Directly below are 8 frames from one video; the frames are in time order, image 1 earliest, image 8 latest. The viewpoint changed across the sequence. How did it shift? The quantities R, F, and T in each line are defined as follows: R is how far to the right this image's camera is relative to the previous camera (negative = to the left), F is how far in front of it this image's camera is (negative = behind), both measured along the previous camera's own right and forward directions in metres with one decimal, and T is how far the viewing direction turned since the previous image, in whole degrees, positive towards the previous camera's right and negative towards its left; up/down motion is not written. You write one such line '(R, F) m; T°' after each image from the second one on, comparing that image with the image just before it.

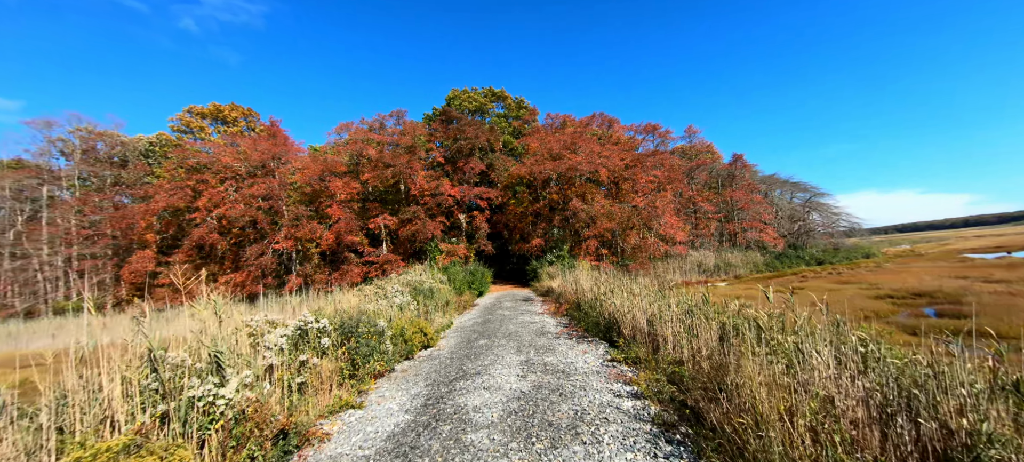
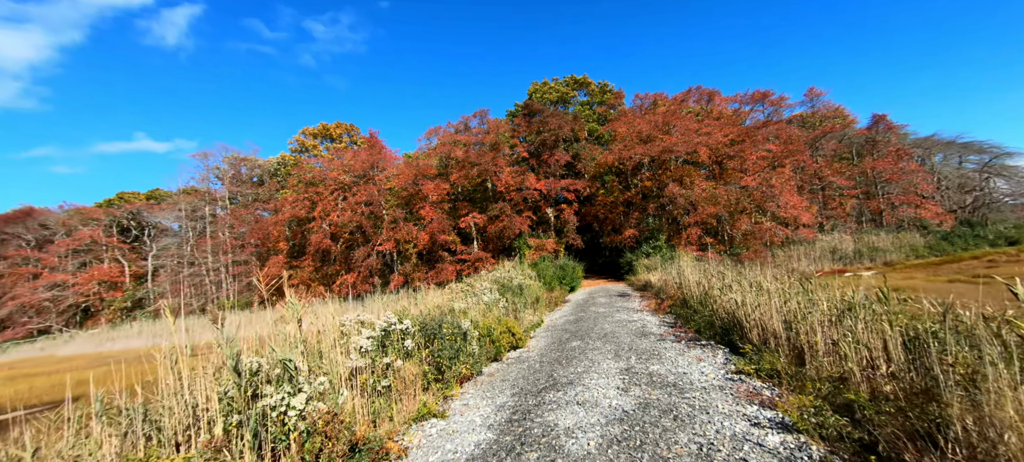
(0.0, +0.5) m; -12°
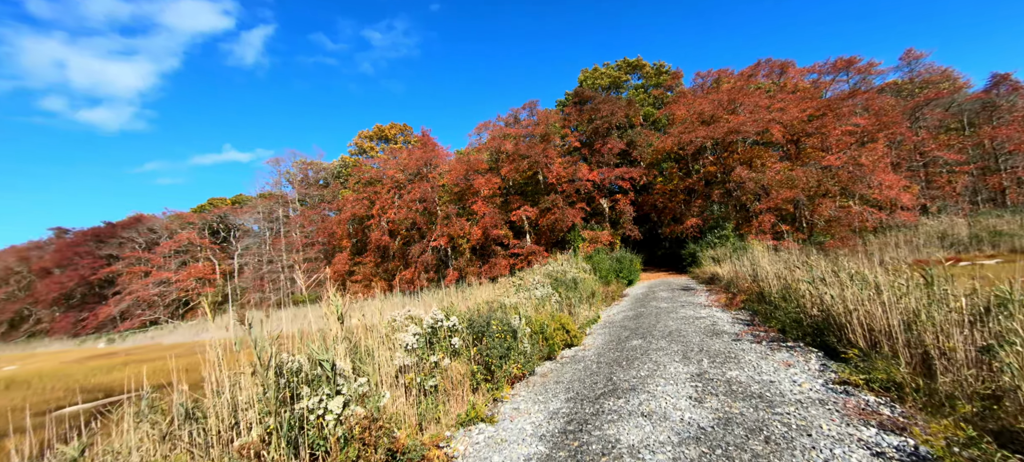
(0.0, +0.3) m; -7°
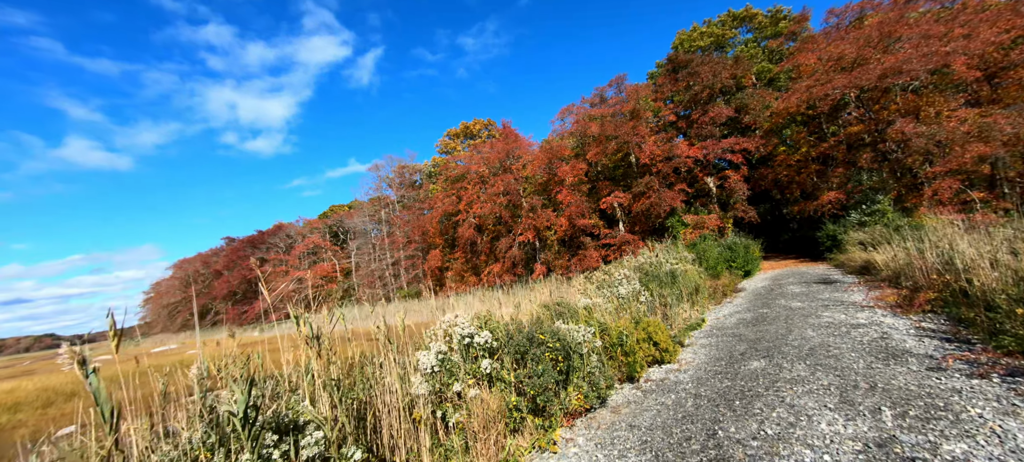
(+0.3, +1.0) m; -14°
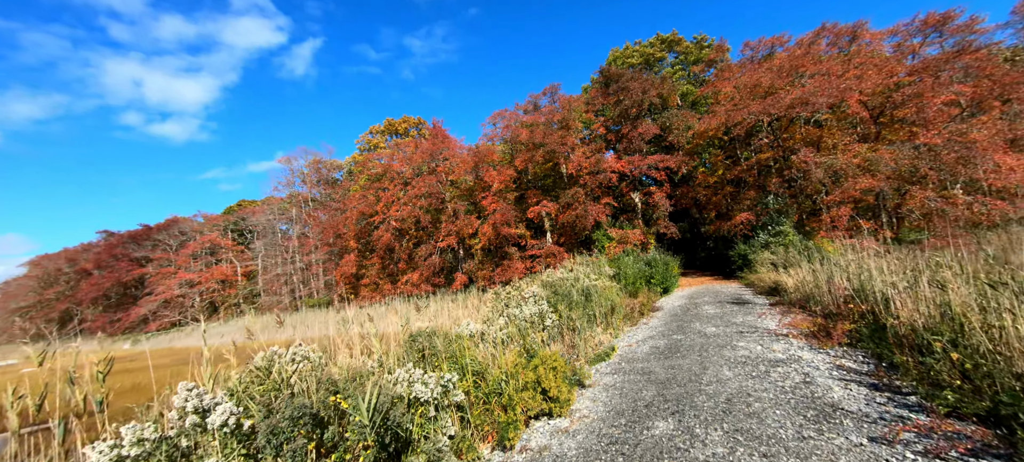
(+0.6, +0.9) m; +9°
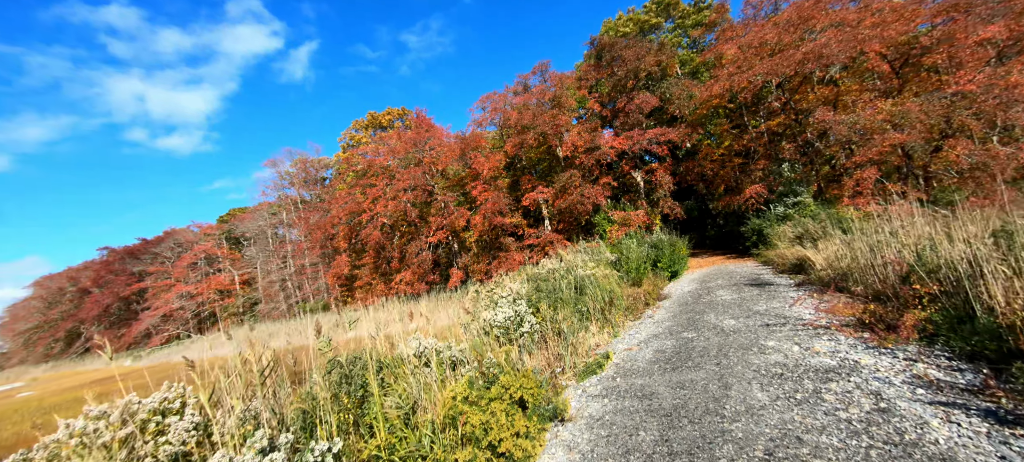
(+0.4, +0.9) m; -1°
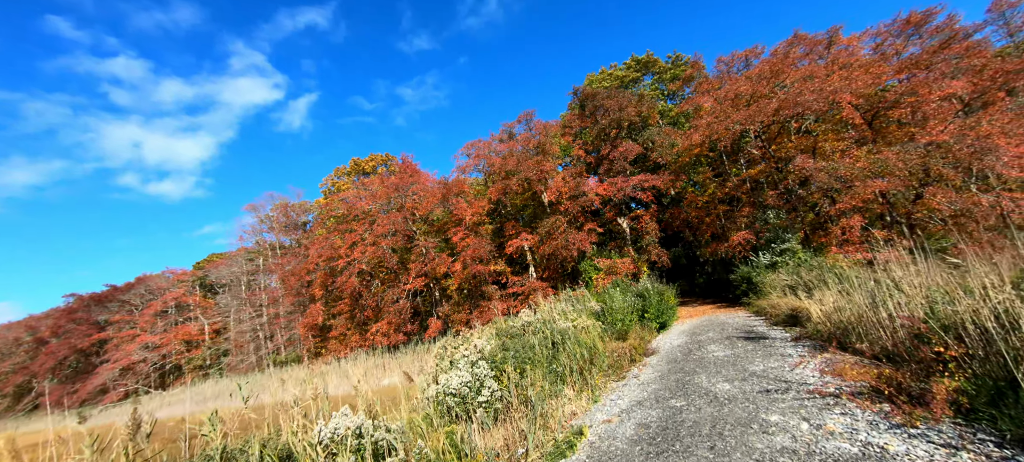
(+0.3, +0.5) m; +1°
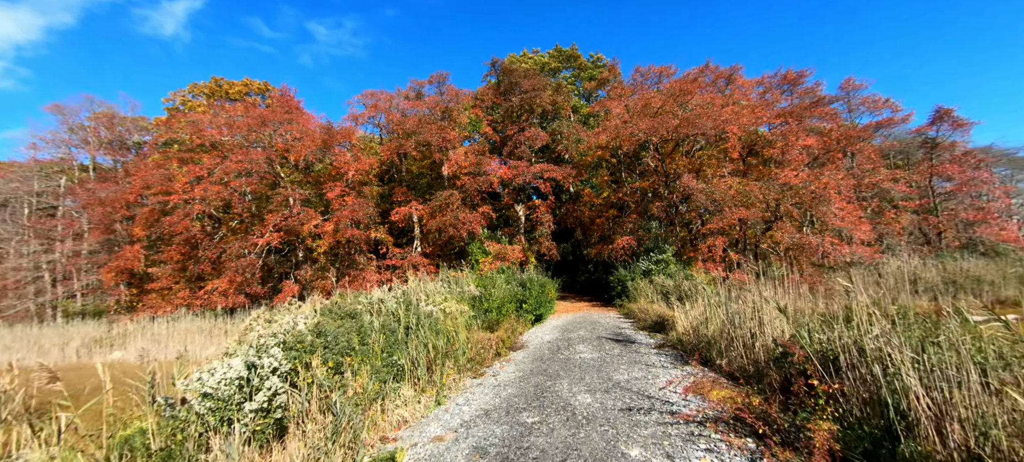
(+0.4, +0.8) m; +14°
